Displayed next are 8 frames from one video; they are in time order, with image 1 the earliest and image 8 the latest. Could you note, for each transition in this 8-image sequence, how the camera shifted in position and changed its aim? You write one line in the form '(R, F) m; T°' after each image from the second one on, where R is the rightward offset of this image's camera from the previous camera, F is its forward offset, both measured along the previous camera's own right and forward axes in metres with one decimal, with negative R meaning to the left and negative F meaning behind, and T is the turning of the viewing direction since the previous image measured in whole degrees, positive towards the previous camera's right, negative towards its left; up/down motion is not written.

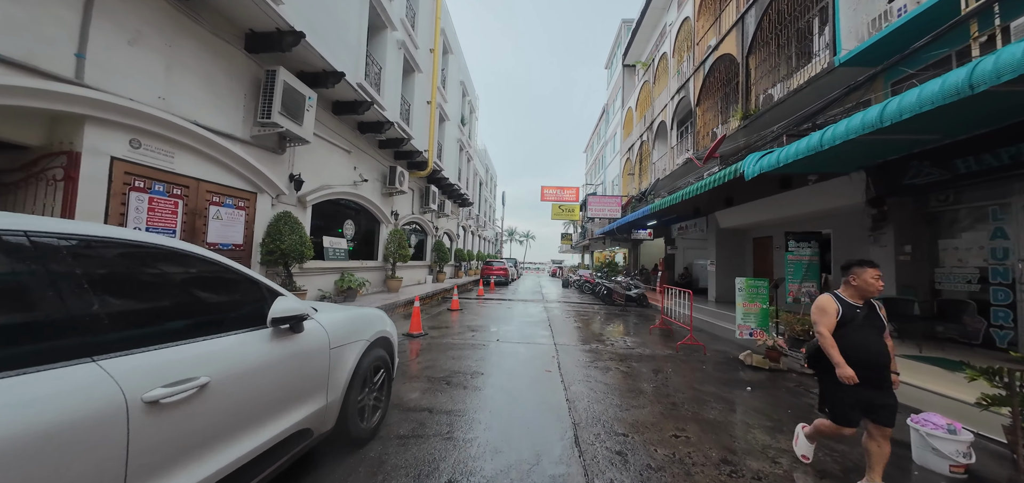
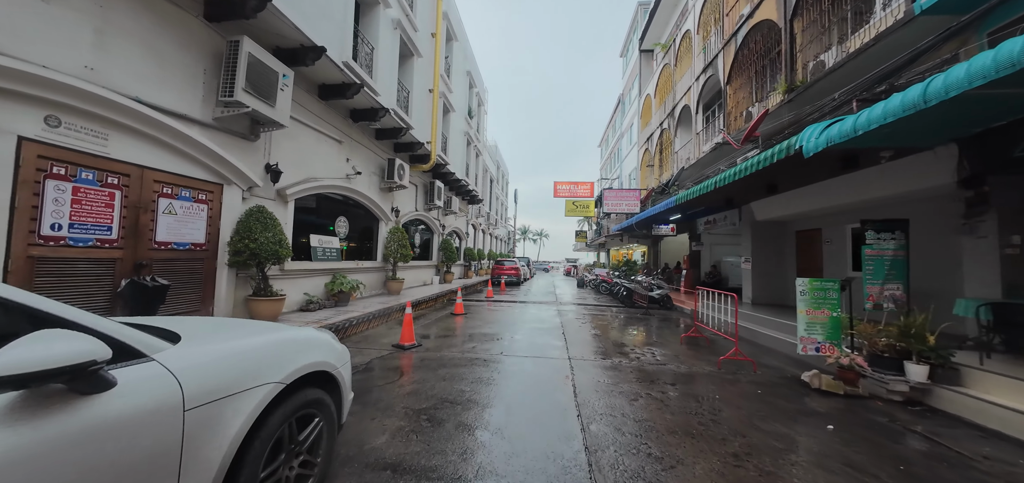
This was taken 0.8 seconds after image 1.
(+0.1, +1.0) m; -2°
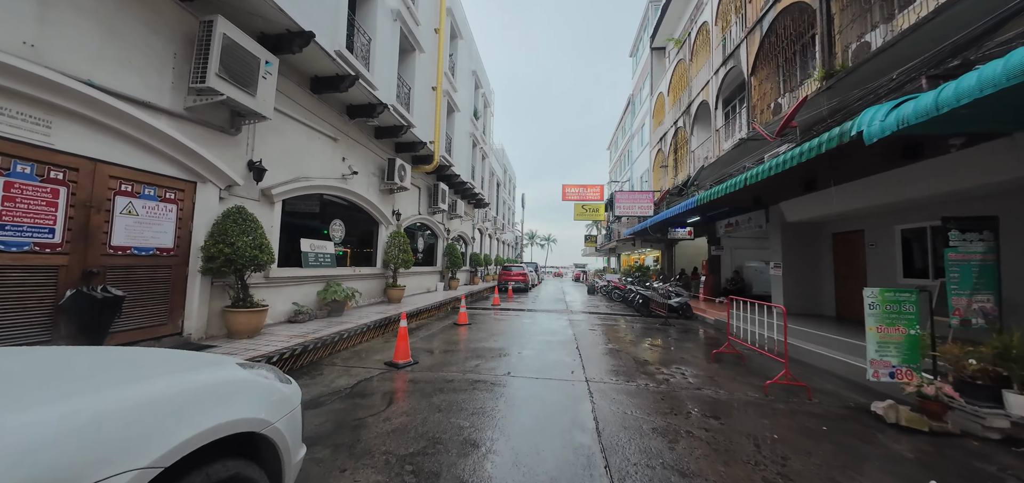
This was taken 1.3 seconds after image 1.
(0.0, +0.7) m; -1°
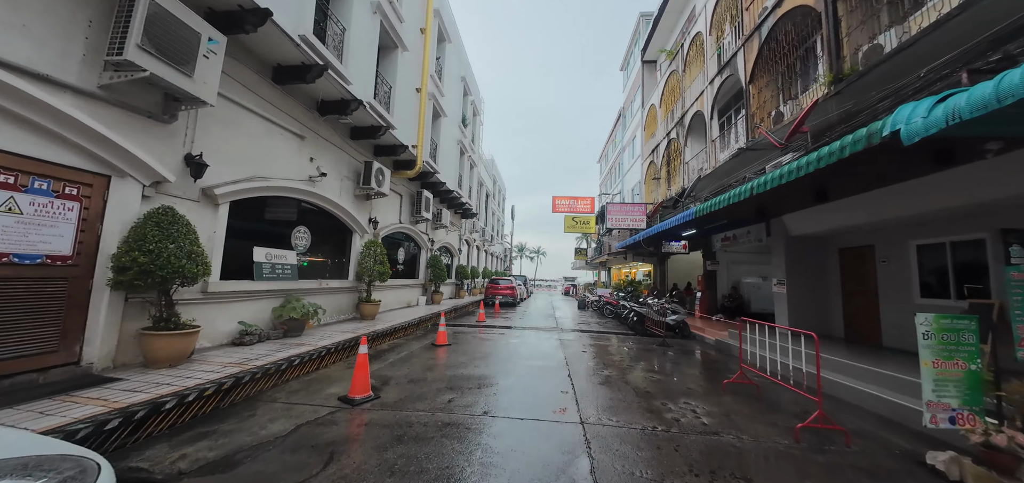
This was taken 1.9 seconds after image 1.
(+0.1, +0.7) m; +2°
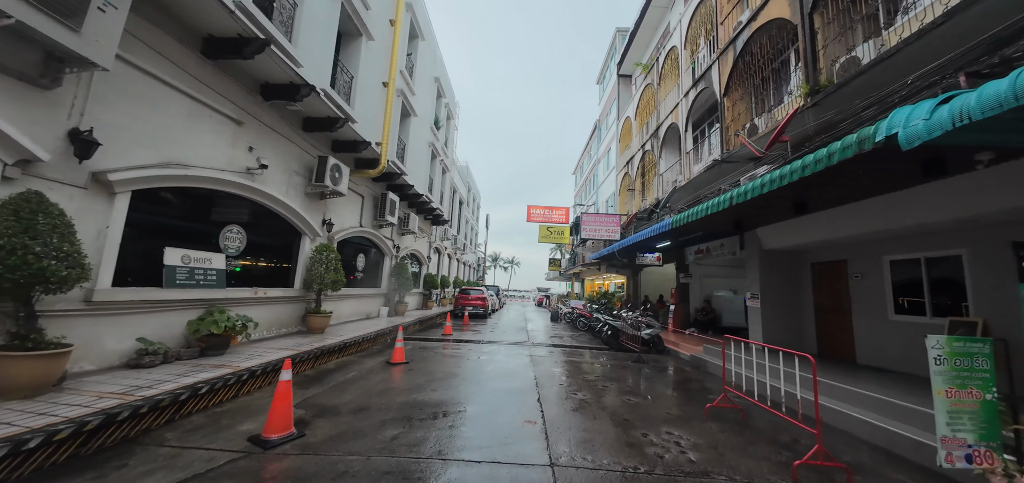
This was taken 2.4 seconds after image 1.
(+0.1, +0.6) m; +4°
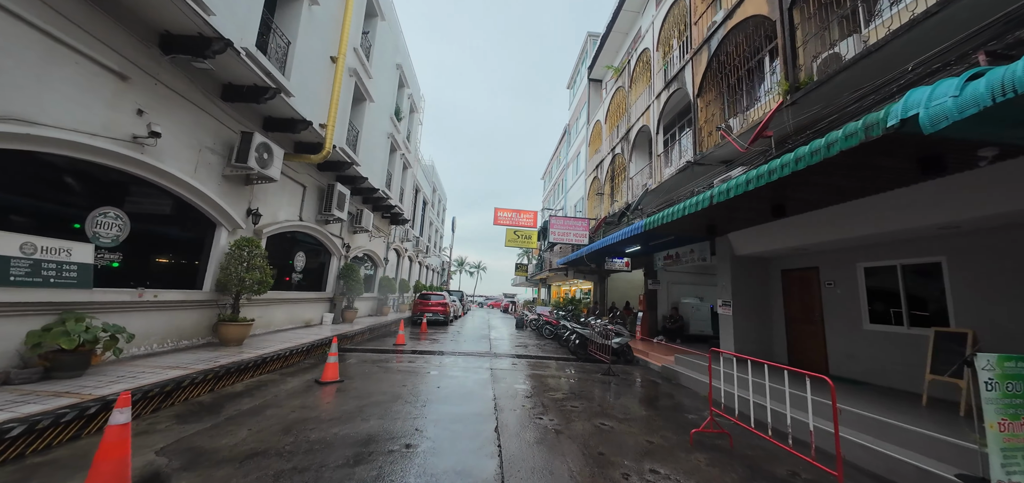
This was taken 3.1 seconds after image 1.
(+0.1, +0.8) m; +5°
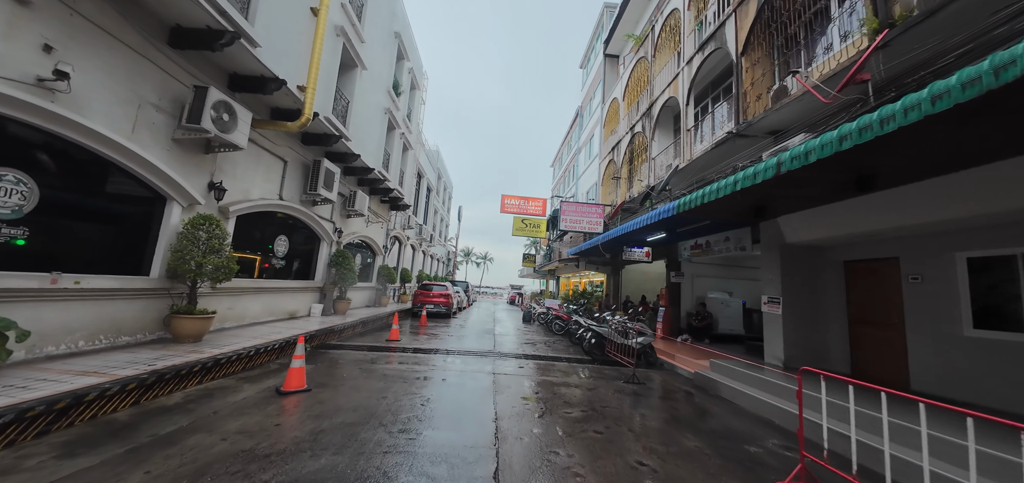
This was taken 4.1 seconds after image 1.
(0.0, +1.1) m; -1°
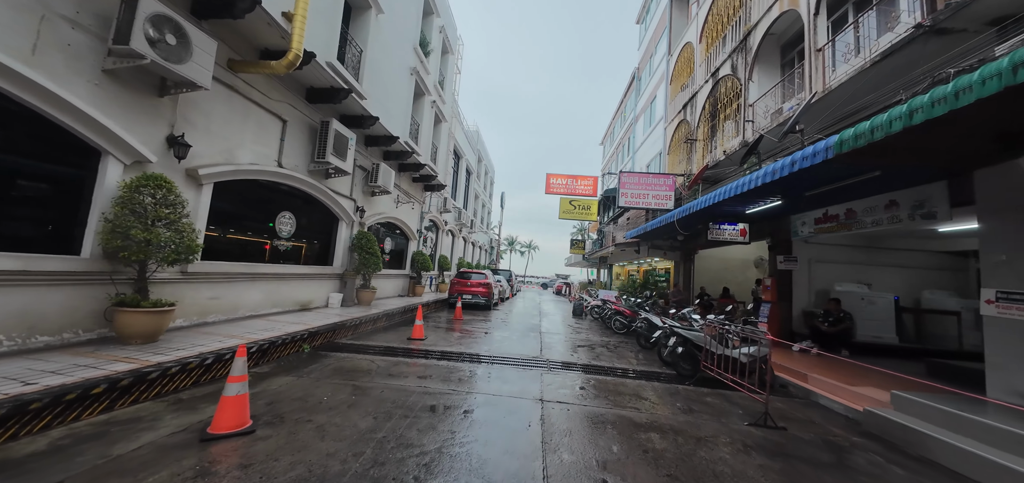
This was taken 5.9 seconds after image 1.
(-0.1, +1.9) m; -7°
